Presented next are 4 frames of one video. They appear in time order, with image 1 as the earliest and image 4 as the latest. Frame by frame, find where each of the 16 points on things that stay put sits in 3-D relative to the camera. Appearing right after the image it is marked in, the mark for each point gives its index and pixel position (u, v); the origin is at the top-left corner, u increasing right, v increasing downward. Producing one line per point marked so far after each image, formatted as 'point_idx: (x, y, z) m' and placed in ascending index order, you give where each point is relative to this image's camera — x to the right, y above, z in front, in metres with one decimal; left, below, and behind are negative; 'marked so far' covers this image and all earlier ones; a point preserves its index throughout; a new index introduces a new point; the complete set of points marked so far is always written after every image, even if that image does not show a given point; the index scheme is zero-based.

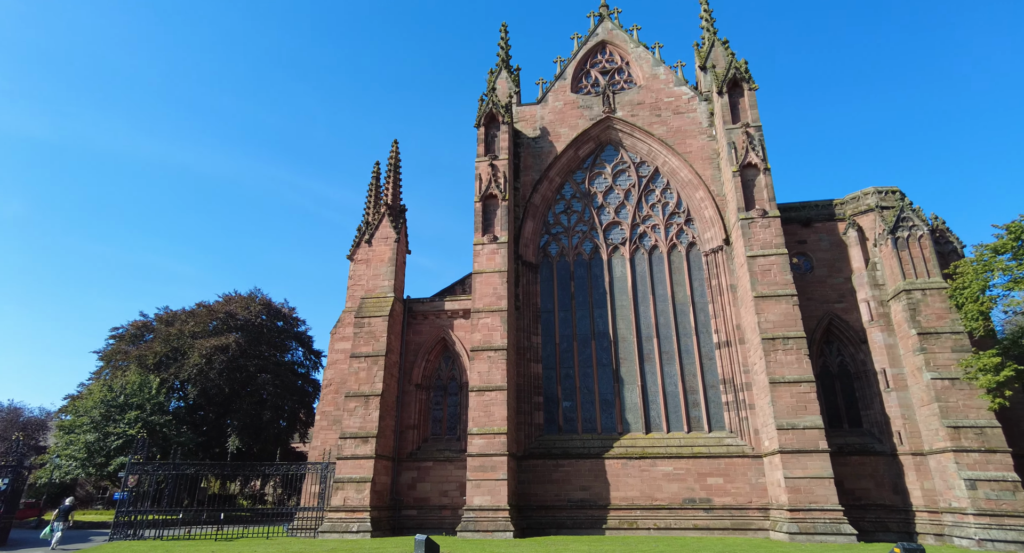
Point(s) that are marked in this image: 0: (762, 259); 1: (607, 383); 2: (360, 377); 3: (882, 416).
0: (+7.1, +0.5, +18.1) m
1: (+2.9, -3.3, +19.9) m
2: (-4.5, -3.0, +18.7) m
3: (+10.4, -3.9, +17.9) m
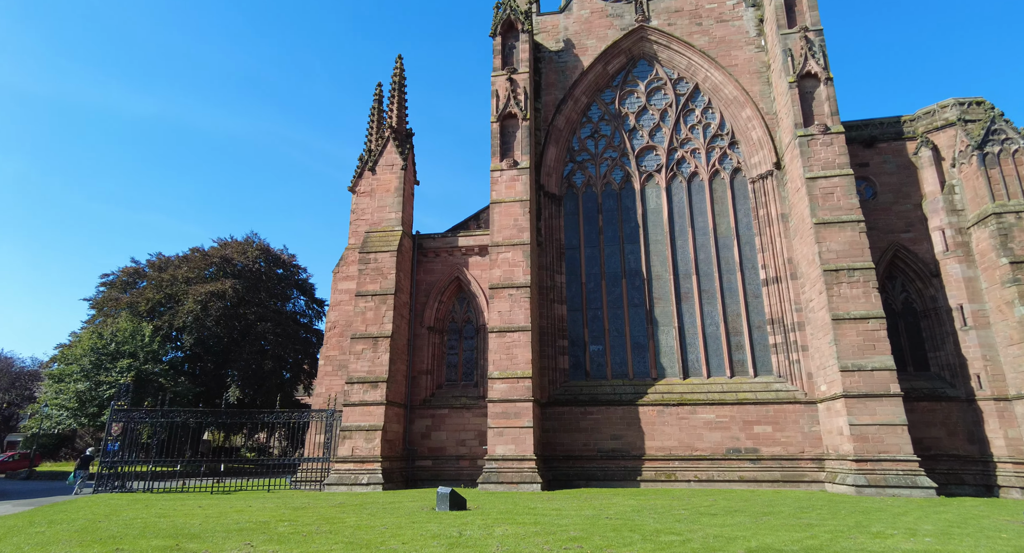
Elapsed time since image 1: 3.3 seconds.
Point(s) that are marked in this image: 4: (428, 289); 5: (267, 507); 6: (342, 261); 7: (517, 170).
0: (+7.8, +2.4, +15.9) m
1: (+3.6, -1.3, +18.0) m
2: (-3.8, -1.1, +16.8) m
3: (+11.1, -2.0, +16.0) m
4: (-2.4, -0.4, +18.5) m
5: (-4.1, -3.8, +10.5) m
6: (-5.0, +0.5, +18.7) m
7: (+0.2, +3.0, +17.8) m
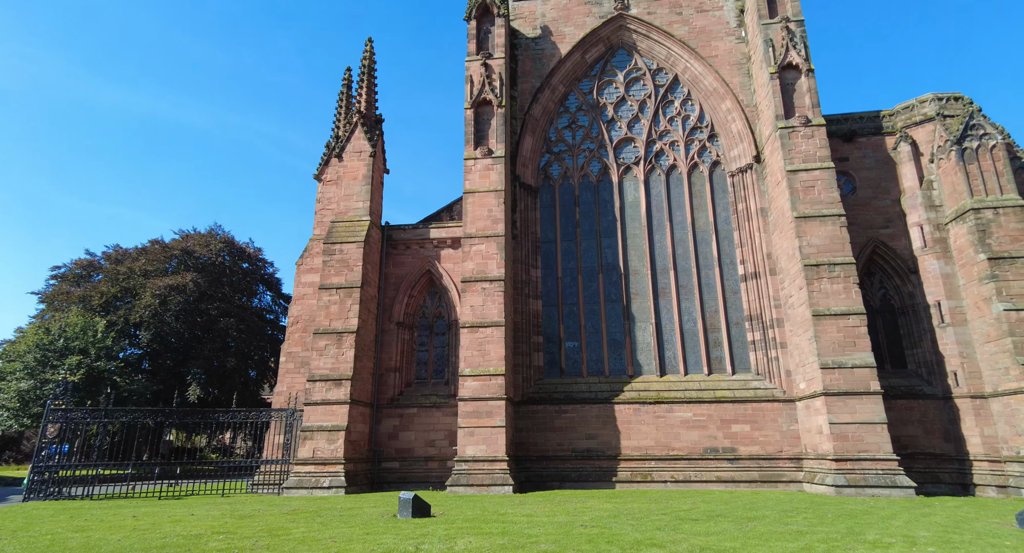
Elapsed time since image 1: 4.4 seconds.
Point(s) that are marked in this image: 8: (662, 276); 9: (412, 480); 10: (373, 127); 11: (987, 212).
0: (+7.1, +2.5, +15.5) m
1: (+2.9, -1.2, +17.5) m
2: (-4.5, -0.9, +16.0) m
3: (+10.4, -1.9, +15.7) m
4: (-3.2, -0.2, +17.7) m
5: (-4.6, -3.6, +9.7) m
6: (-5.8, +0.7, +17.8) m
7: (-0.6, +3.2, +17.2) m
8: (+4.2, 0.0, +17.6) m
9: (-2.5, -5.1, +15.9) m
10: (-4.0, +4.3, +18.2) m
11: (+11.3, +1.5, +15.3) m
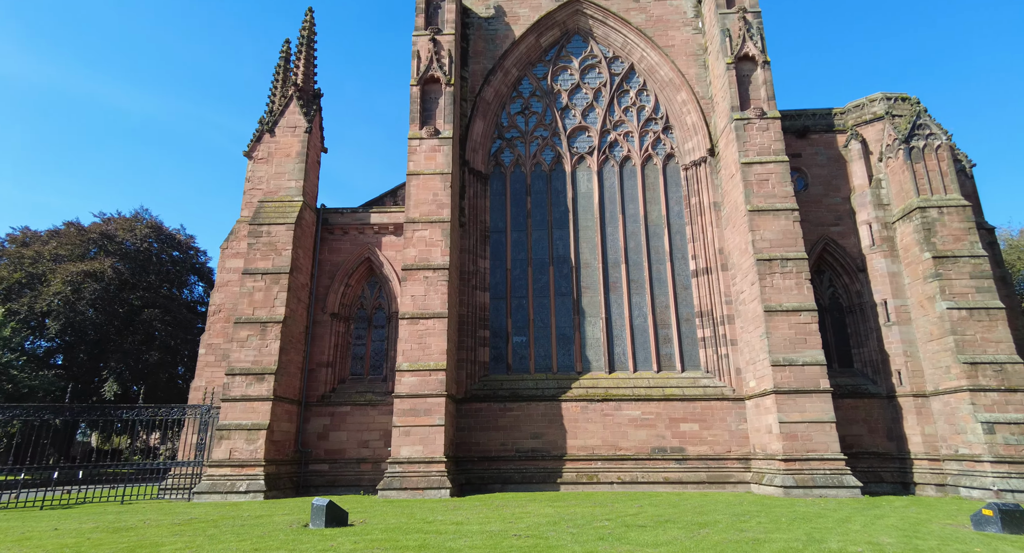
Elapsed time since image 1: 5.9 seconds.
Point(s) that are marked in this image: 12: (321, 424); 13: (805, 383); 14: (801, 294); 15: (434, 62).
0: (+5.9, +2.6, +15.1) m
1: (+1.4, -1.0, +16.7) m
2: (-5.9, -0.5, +14.7) m
3: (+9.0, -1.9, +15.6) m
4: (-4.7, +0.1, +16.6) m
5: (-5.5, -3.3, +8.4) m
6: (-7.2, +1.0, +16.5) m
7: (-1.9, +3.4, +16.2) m
8: (+2.7, +0.2, +17.0) m
9: (-3.9, -4.8, +14.8) m
10: (-5.4, +4.6, +17.0) m
11: (+10.0, +1.6, +15.2) m
12: (-4.6, -3.5, +15.2) m
13: (+6.2, -2.3, +13.5) m
14: (+6.4, -0.4, +14.0) m
15: (-2.1, +5.6, +16.9) m
